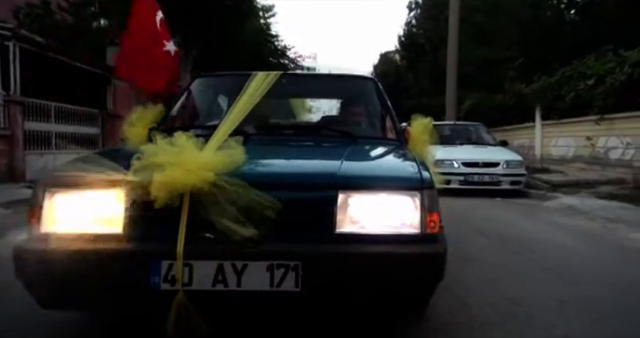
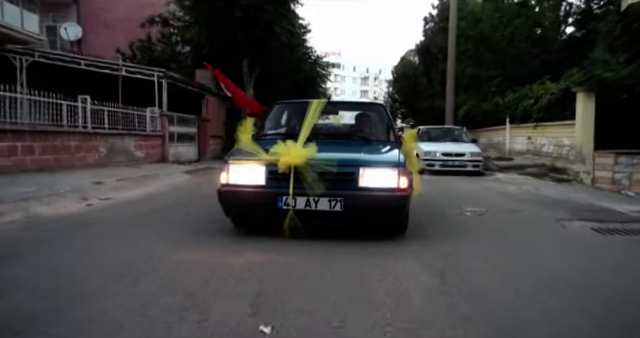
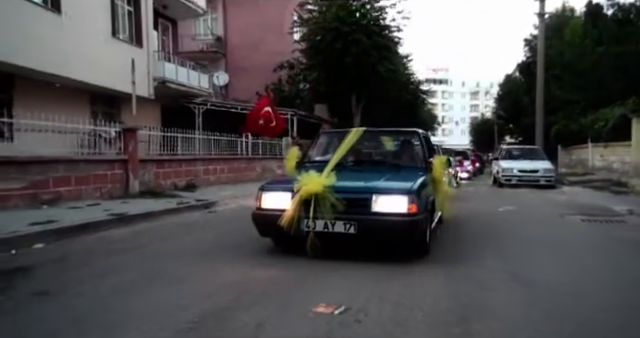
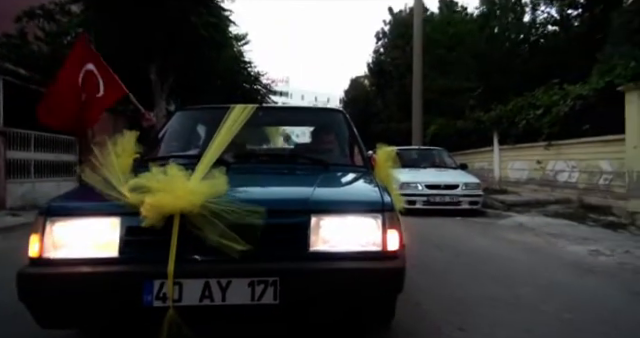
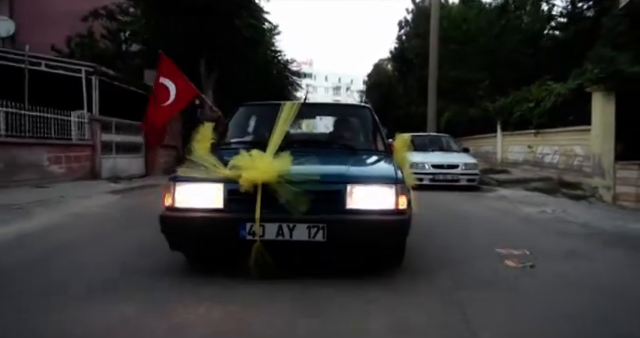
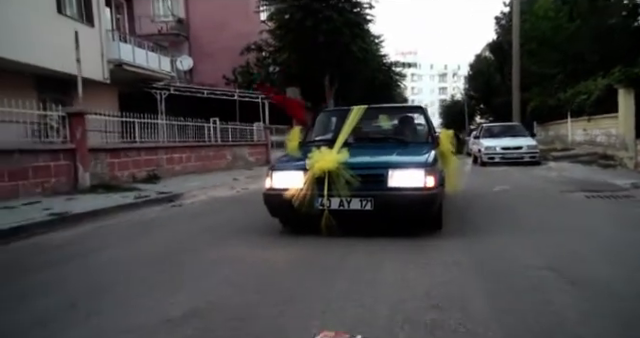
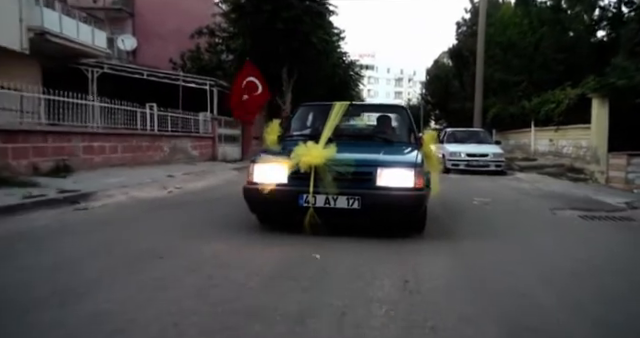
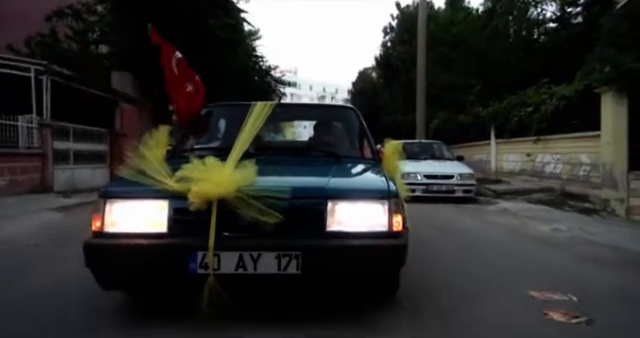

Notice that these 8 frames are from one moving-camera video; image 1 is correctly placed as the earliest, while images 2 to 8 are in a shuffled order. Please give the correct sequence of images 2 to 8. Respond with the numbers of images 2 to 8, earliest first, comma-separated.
4, 8, 5, 2, 7, 6, 3
